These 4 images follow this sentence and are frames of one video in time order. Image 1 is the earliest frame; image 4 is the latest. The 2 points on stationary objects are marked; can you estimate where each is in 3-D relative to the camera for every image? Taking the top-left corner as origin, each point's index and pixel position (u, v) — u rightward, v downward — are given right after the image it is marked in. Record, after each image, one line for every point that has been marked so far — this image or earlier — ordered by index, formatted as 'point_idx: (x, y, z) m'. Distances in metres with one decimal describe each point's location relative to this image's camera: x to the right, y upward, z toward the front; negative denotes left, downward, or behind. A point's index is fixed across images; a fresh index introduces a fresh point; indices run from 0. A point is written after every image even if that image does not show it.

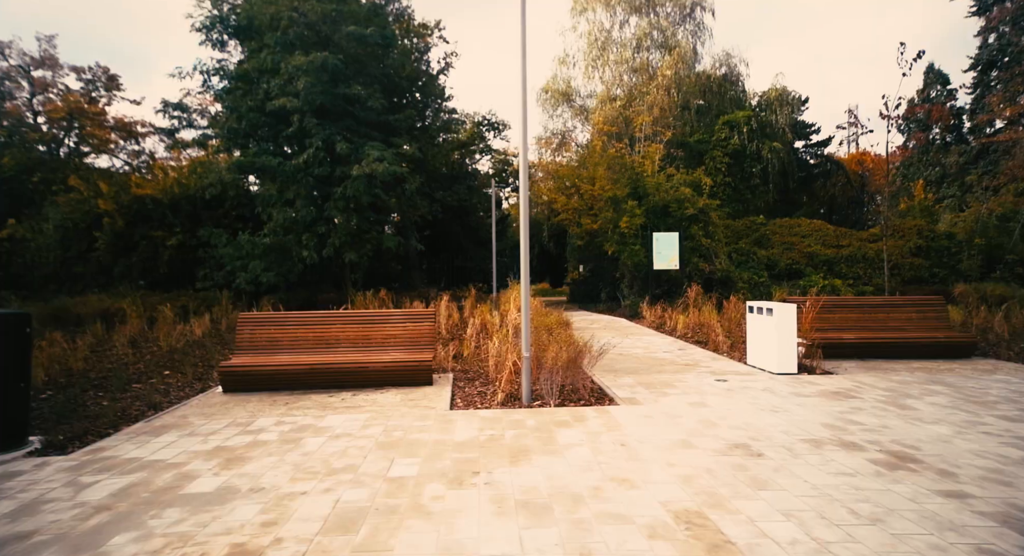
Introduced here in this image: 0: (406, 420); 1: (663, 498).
0: (-1.1, -1.4, +5.6) m
1: (+1.0, -1.4, +3.4) m
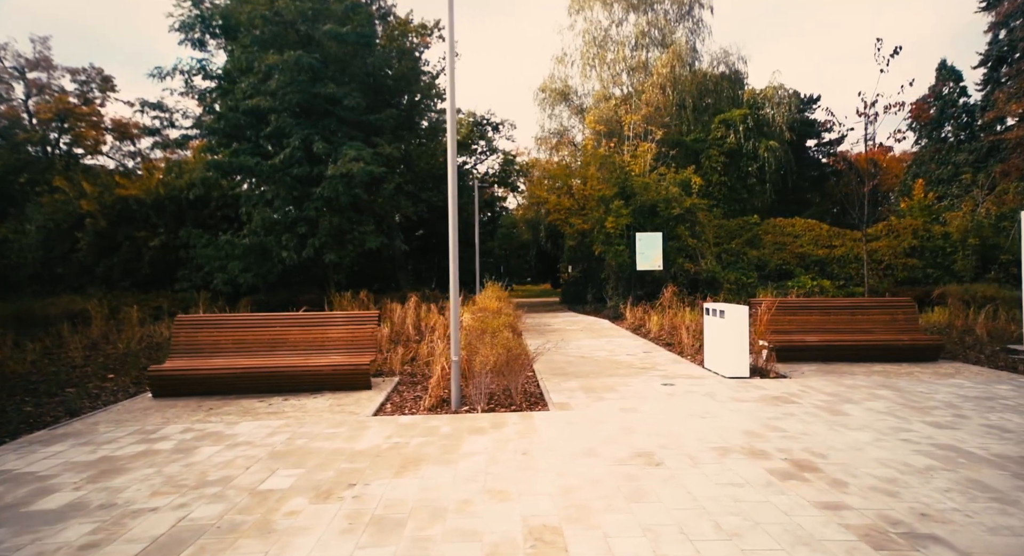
0: (-1.9, -1.5, +5.4) m
1: (+0.1, -1.4, +3.2) m
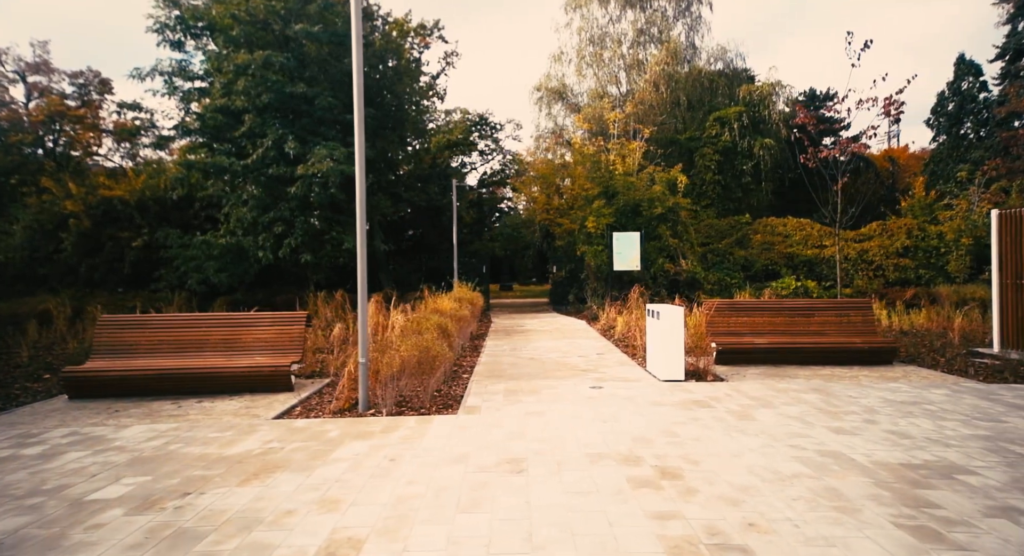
0: (-2.9, -1.5, +5.3) m
1: (-1.0, -1.4, +3.1) m
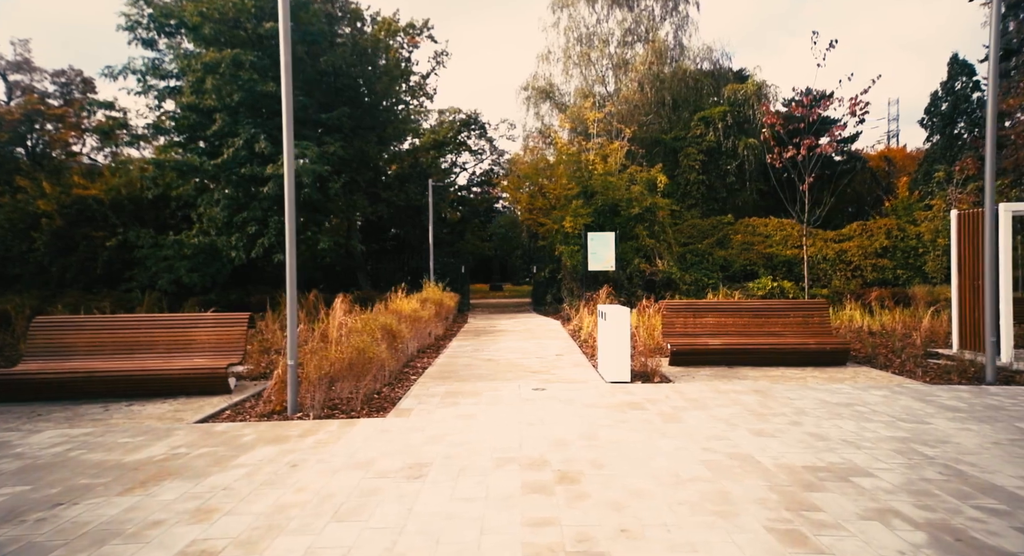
0: (-3.7, -1.5, +5.2) m
1: (-1.7, -1.4, +3.0) m
